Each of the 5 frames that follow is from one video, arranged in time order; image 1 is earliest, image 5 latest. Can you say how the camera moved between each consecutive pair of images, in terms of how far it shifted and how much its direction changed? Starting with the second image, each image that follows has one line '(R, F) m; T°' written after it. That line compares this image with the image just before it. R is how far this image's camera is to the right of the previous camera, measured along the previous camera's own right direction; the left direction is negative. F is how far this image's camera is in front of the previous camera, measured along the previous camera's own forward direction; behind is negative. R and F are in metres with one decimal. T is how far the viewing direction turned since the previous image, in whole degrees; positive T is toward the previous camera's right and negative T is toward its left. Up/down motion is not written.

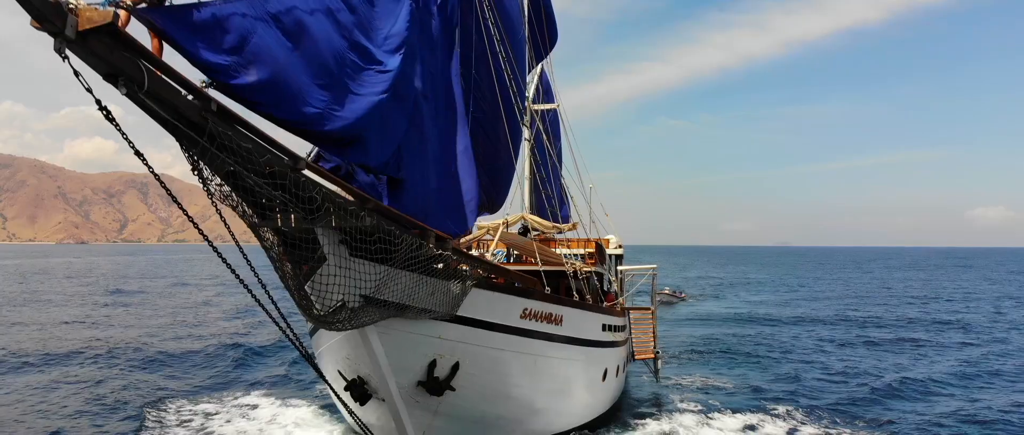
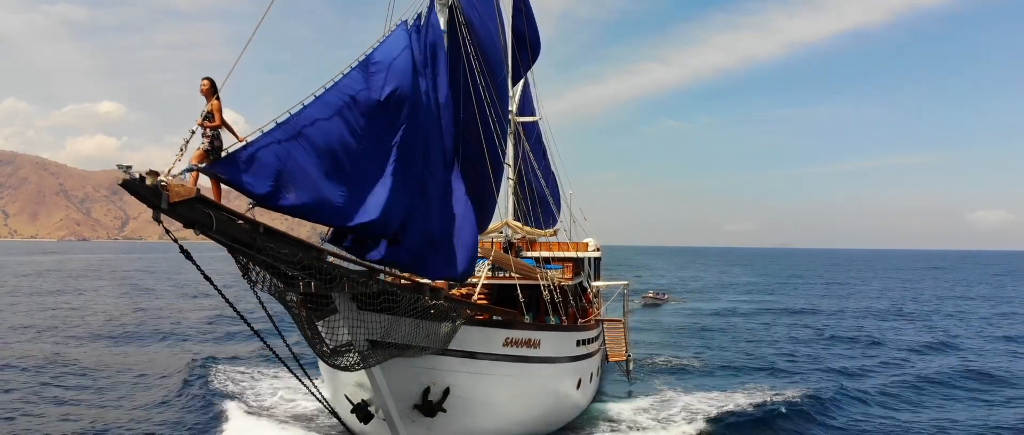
(+0.3, -1.7) m; 0°
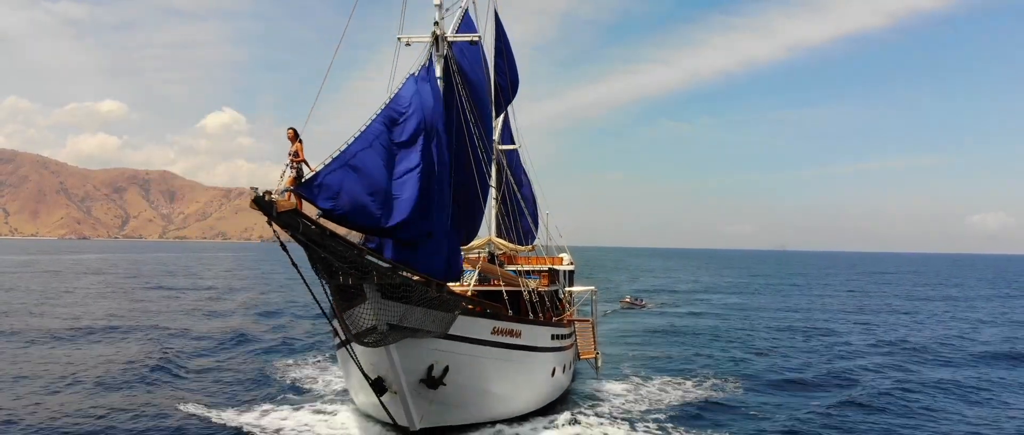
(+0.3, -3.1) m; 0°
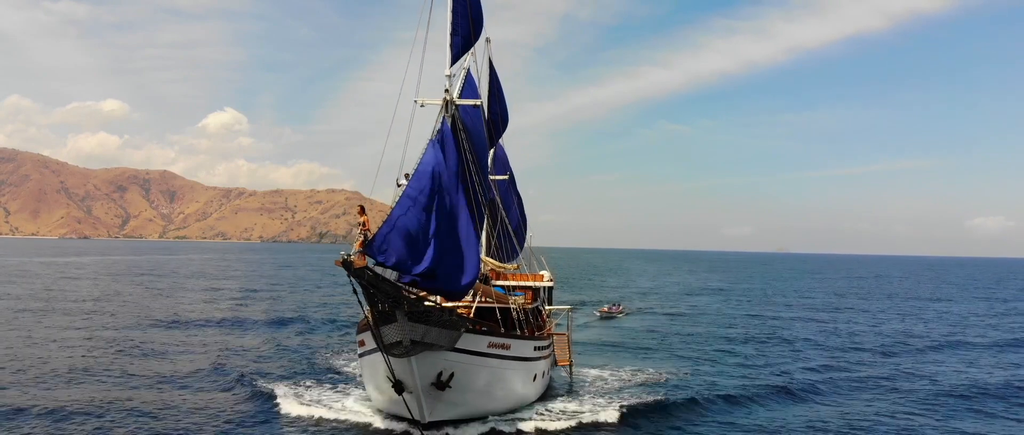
(+0.3, -4.7) m; 0°
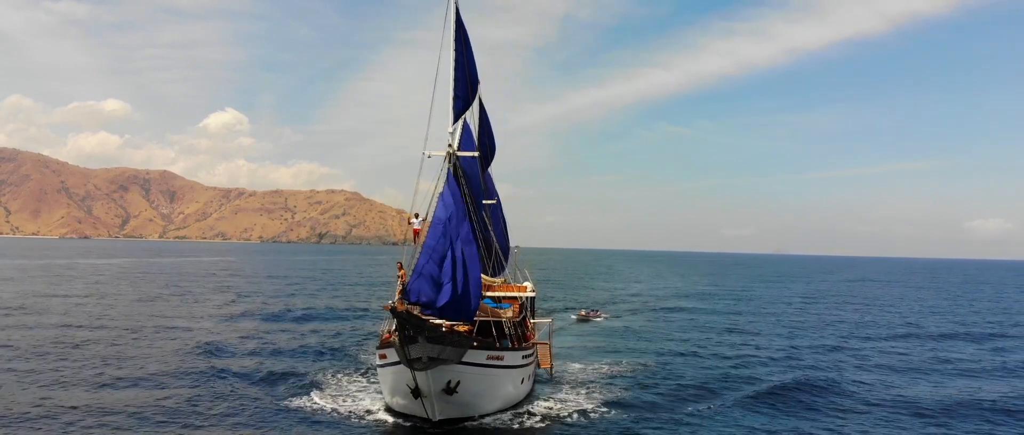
(+0.1, -4.1) m; 0°
